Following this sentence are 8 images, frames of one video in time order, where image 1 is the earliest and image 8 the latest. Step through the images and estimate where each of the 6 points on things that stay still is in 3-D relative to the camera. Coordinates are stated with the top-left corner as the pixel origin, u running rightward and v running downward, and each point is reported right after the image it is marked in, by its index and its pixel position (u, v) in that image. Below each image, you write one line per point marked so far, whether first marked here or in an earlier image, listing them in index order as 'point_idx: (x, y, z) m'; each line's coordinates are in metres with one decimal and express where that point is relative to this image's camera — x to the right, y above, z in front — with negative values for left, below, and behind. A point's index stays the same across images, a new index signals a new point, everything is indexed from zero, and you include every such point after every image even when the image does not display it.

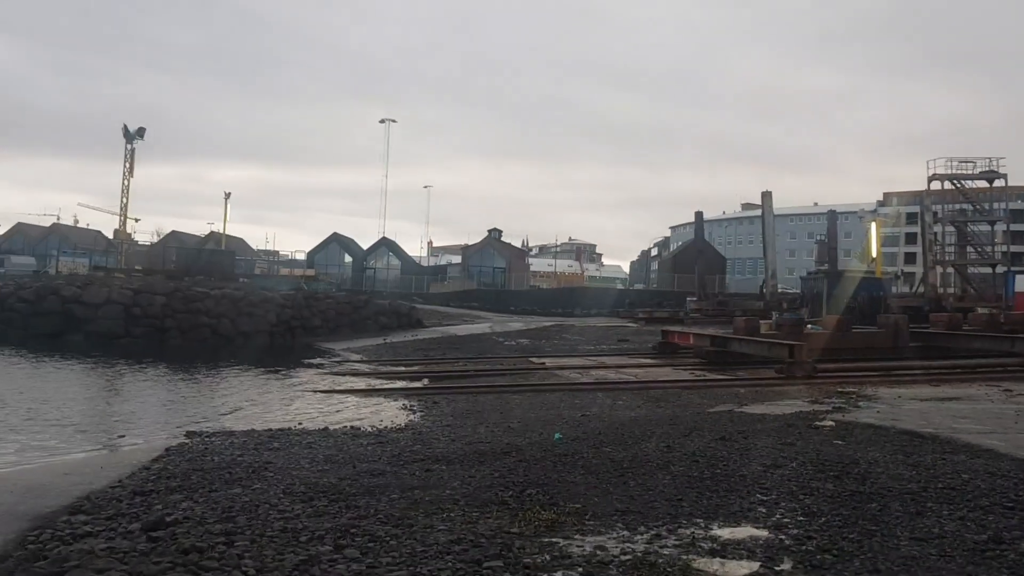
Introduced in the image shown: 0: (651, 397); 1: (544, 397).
0: (+2.1, -1.5, +12.9) m
1: (+0.5, -1.6, +13.2) m
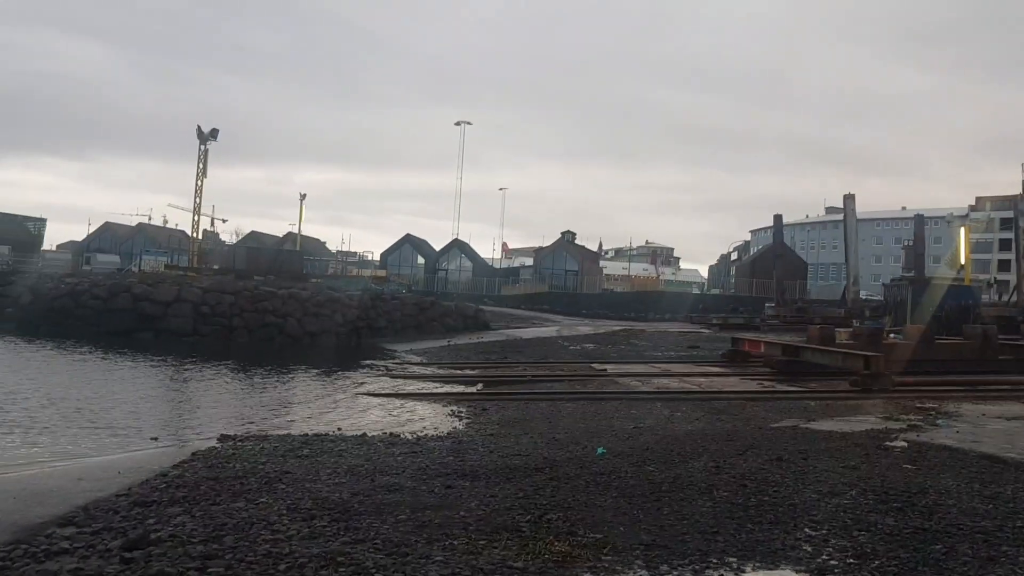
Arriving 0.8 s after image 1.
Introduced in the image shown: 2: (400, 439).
0: (+2.8, -1.6, +12.3) m
1: (+1.2, -1.6, +12.7) m
2: (-1.1, -1.5, +9.0) m
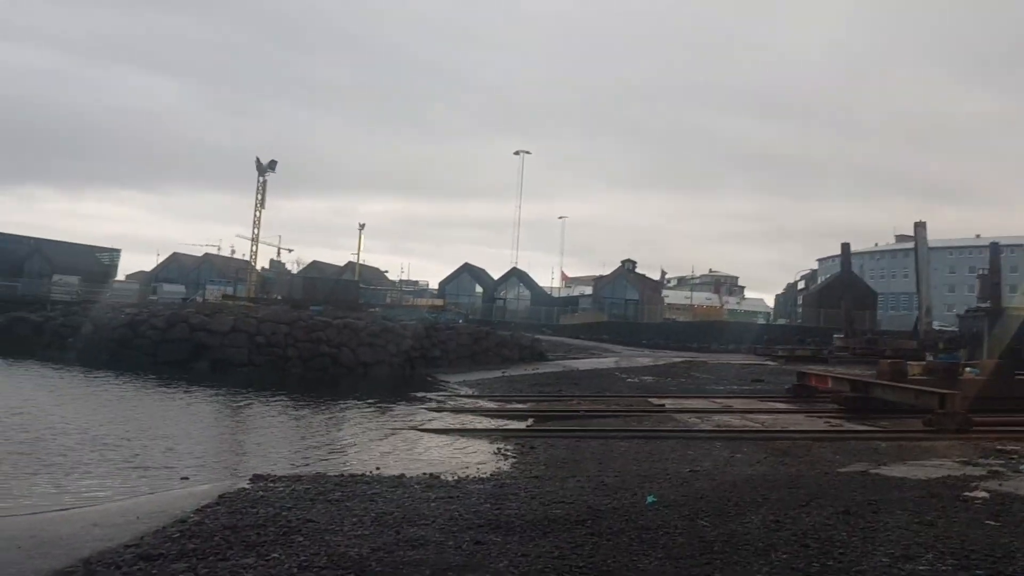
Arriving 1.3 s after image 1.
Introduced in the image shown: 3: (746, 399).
0: (+3.4, -2.1, +11.6) m
1: (+1.9, -2.1, +12.1) m
2: (-0.7, -1.8, +8.6) m
3: (+5.0, -2.4, +19.3) m
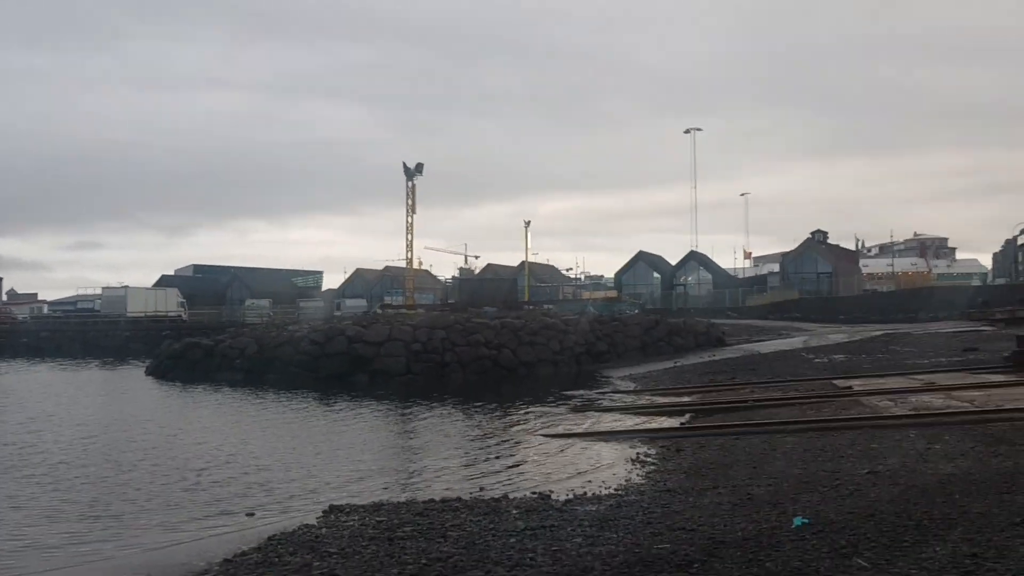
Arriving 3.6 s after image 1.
0: (+4.9, -1.5, +9.2) m
1: (+3.5, -1.7, +10.0) m
2: (+0.2, -1.7, +7.1) m
3: (+8.1, -1.5, +16.5) m
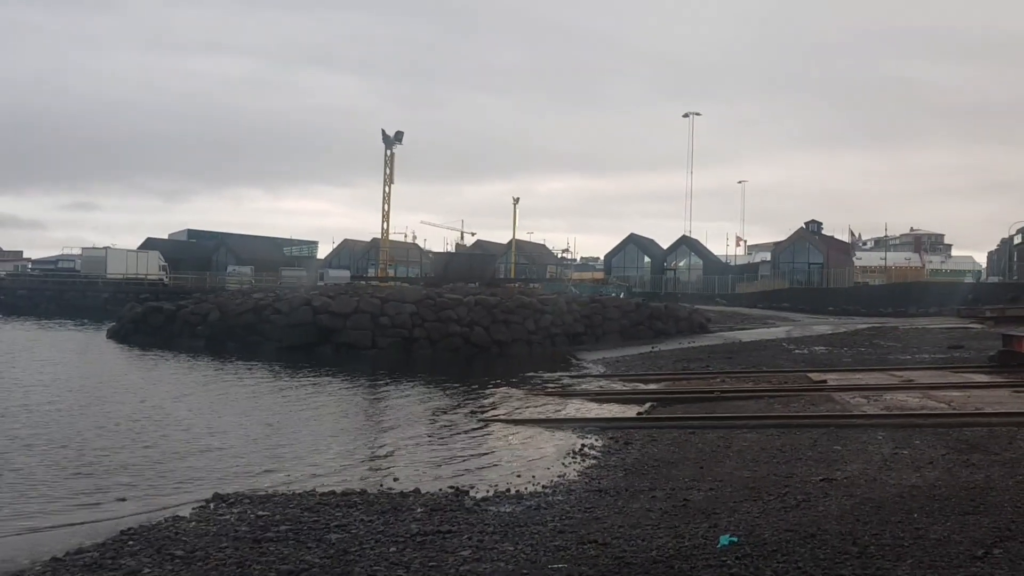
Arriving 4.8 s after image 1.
0: (+4.2, -1.4, +8.5) m
1: (+2.9, -1.5, +9.2) m
2: (-0.4, -1.5, +6.3) m
3: (+7.4, -1.4, +15.7) m
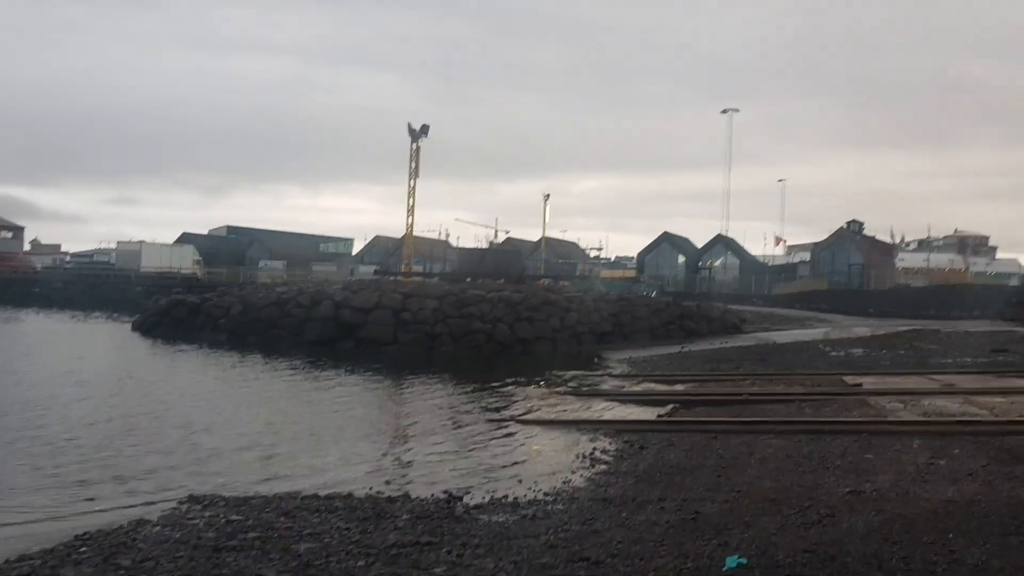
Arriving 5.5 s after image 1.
0: (+4.3, -1.4, +7.8) m
1: (+2.9, -1.5, +8.6) m
2: (-0.4, -1.4, +5.8) m
3: (+7.7, -1.4, +14.9) m
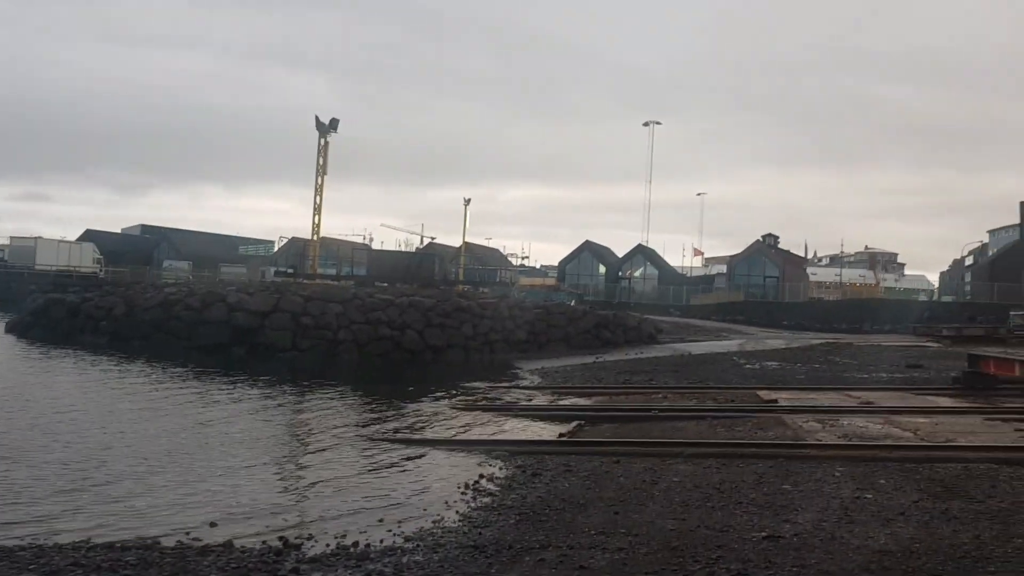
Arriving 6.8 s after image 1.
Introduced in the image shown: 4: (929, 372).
0: (+3.3, -1.5, +7.0) m
1: (+1.9, -1.5, +7.7) m
2: (-1.2, -1.4, +4.6) m
3: (+6.1, -1.6, +14.4) m
4: (+8.6, -1.7, +18.7) m
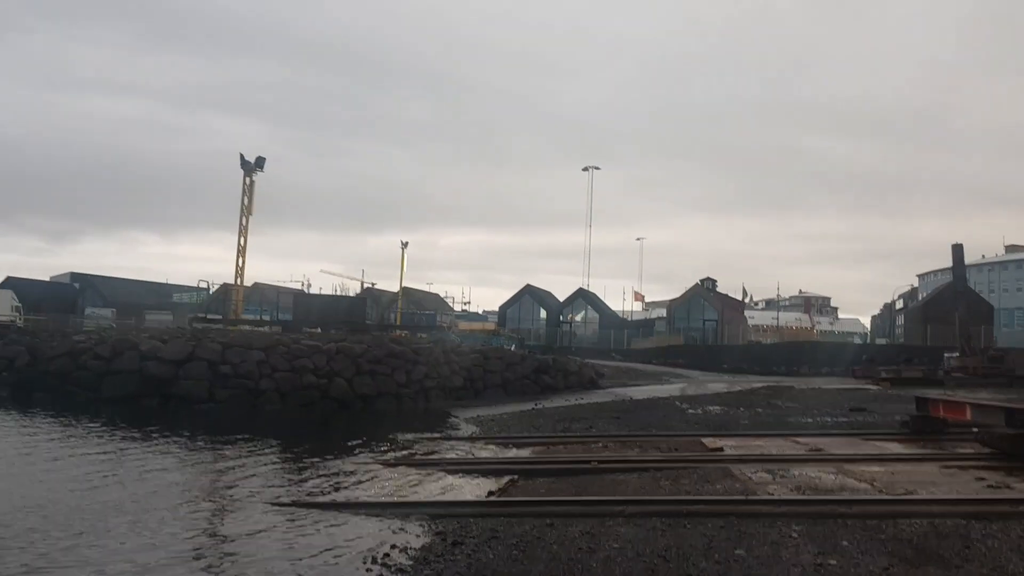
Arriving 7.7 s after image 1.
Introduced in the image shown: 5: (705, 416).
0: (+2.7, -1.8, +6.2) m
1: (+1.3, -1.8, +6.9) m
2: (-1.6, -1.6, +3.6) m
3: (+5.1, -2.3, +13.8) m
4: (+7.3, -2.6, +18.2) m
5: (+4.0, -2.6, +18.6) m
